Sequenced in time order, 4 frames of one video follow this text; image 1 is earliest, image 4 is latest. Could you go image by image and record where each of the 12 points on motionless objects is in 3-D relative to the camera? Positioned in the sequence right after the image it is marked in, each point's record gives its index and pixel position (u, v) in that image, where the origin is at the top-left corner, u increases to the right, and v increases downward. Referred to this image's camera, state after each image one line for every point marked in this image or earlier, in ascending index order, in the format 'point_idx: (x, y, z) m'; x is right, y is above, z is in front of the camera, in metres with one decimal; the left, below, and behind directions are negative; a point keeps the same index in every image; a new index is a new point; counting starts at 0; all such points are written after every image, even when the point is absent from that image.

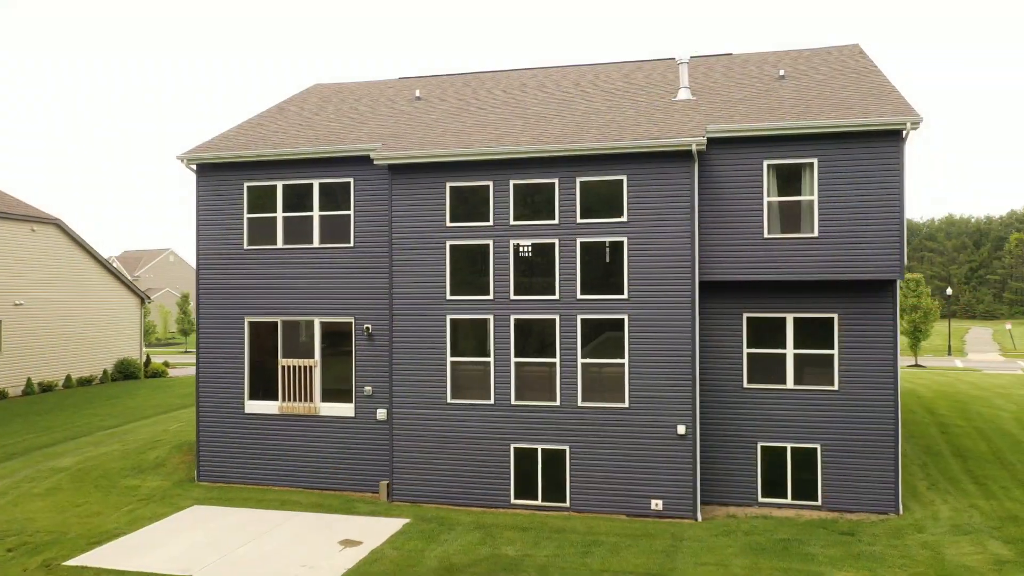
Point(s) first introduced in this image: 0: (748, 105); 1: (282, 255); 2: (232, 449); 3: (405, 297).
0: (+5.1, +3.9, +12.9) m
1: (-5.2, +0.7, +13.6) m
2: (-6.3, -3.6, +13.6) m
3: (-2.2, -0.2, +12.6) m
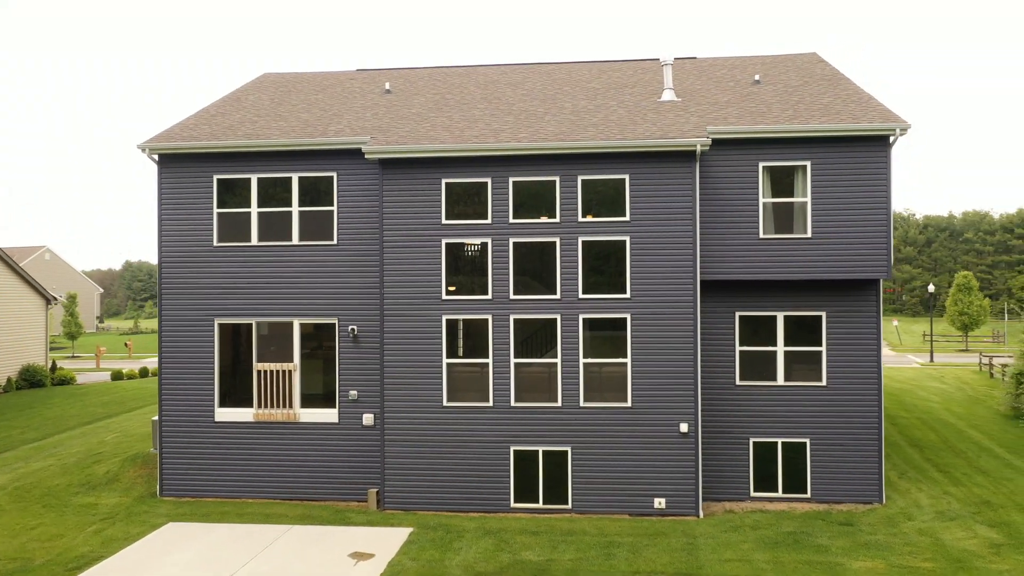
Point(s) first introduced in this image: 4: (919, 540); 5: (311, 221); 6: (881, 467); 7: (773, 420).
0: (+4.9, +3.9, +13.2) m
1: (-5.4, +0.8, +12.7) m
2: (-6.5, -3.6, +12.6) m
3: (-2.3, -0.2, +12.0) m
4: (+6.5, -4.0, +9.6) m
5: (-4.2, +1.4, +12.6) m
6: (+7.4, -3.6, +12.0) m
7: (+5.4, -2.7, +12.3) m
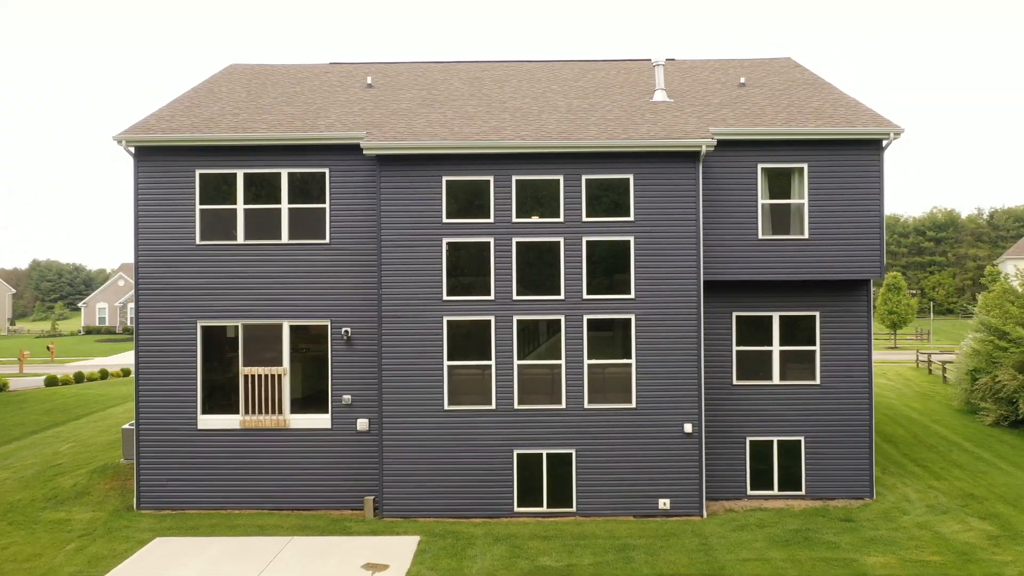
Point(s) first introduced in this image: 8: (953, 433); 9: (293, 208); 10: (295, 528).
0: (+4.8, +3.9, +13.3) m
1: (-5.4, +0.8, +12.0) m
2: (-6.5, -3.6, +11.9) m
3: (-2.3, -0.2, +11.6) m
4: (+6.7, -4.0, +9.8) m
5: (-4.2, +1.4, +12.1) m
6: (+7.4, -3.6, +12.3) m
7: (+5.3, -2.7, +12.5) m
8: (+13.9, -4.6, +18.9) m
9: (-4.4, +1.6, +12.1) m
10: (-3.8, -4.2, +10.6) m
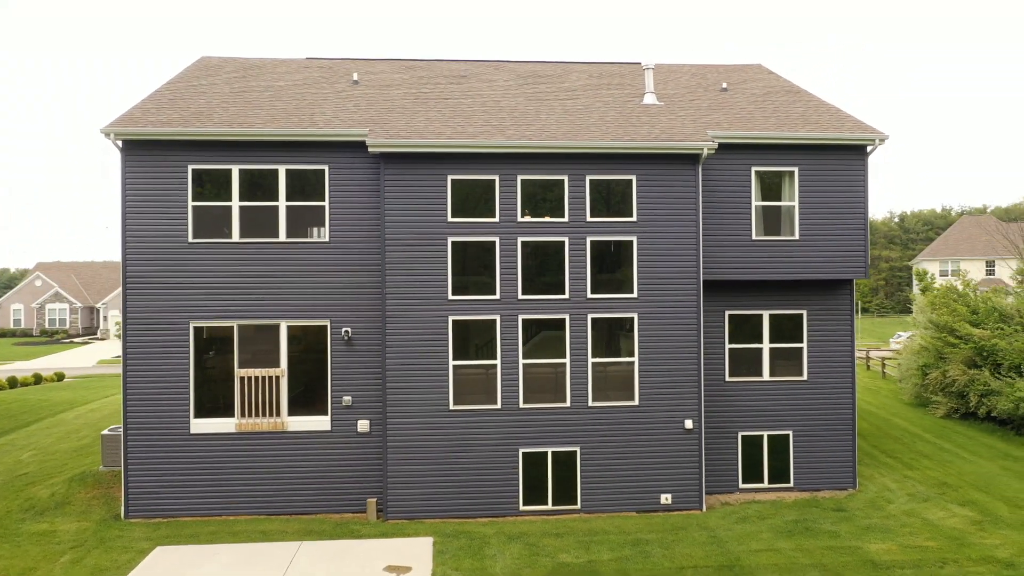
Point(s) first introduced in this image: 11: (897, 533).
0: (+4.8, +3.9, +13.7) m
1: (-5.3, +0.8, +11.7) m
2: (-6.4, -3.6, +11.4) m
3: (-2.2, -0.2, +11.5) m
4: (+6.9, -4.0, +10.4) m
5: (-4.1, +1.4, +11.8) m
6: (+7.4, -3.6, +12.9) m
7: (+5.3, -2.7, +12.9) m
8: (+13.4, -4.6, +20.0) m
9: (-4.3, +1.6, +11.8) m
10: (-3.7, -4.2, +10.3) m
11: (+6.1, -3.9, +9.6) m
